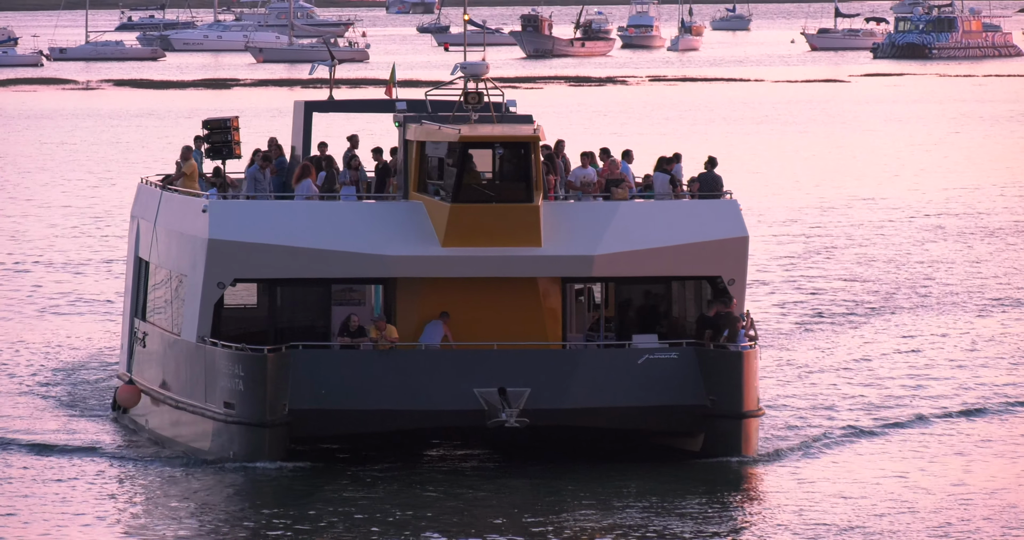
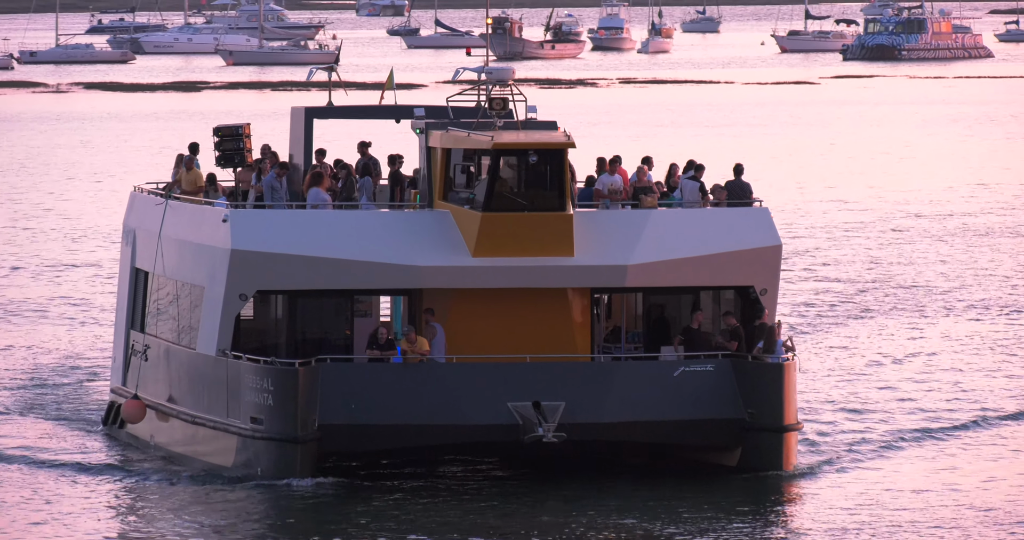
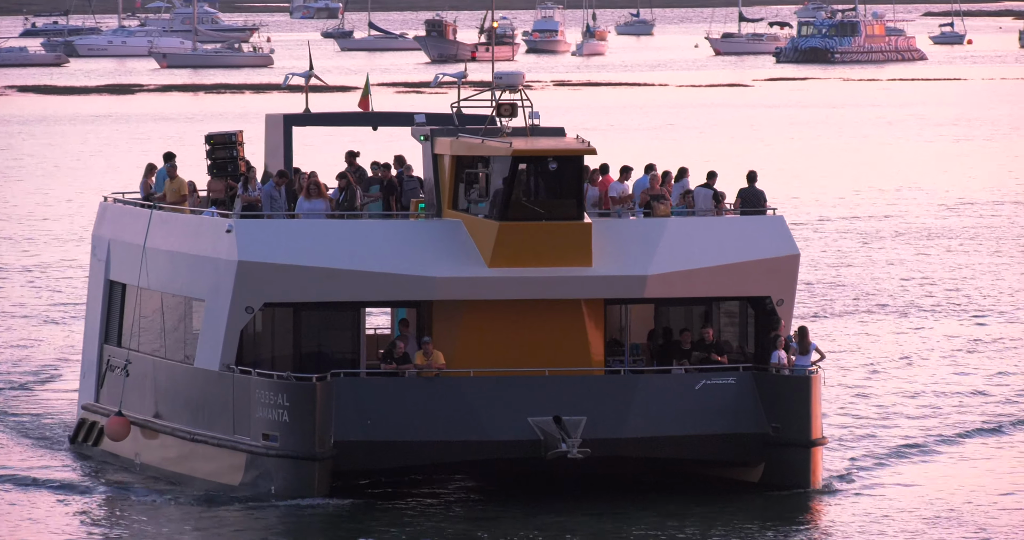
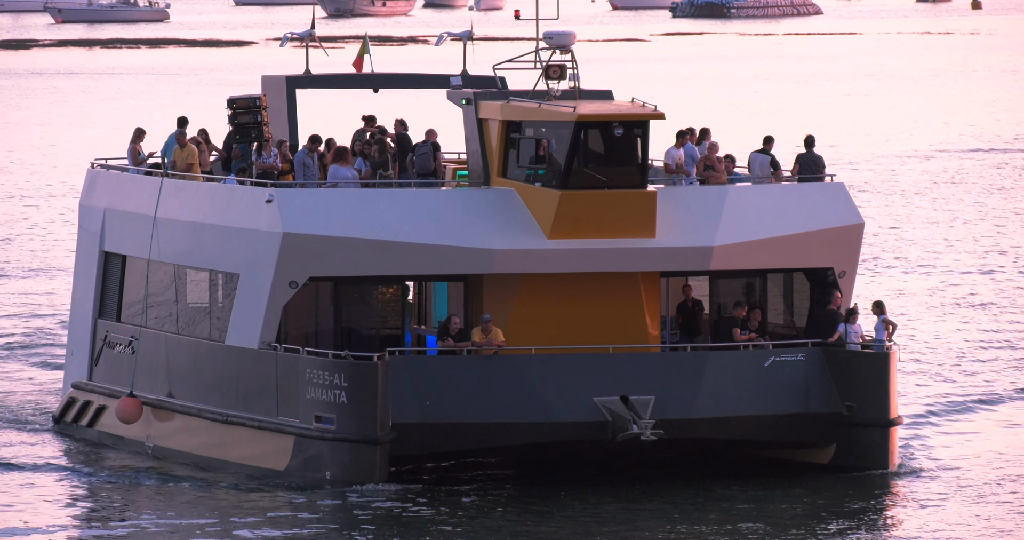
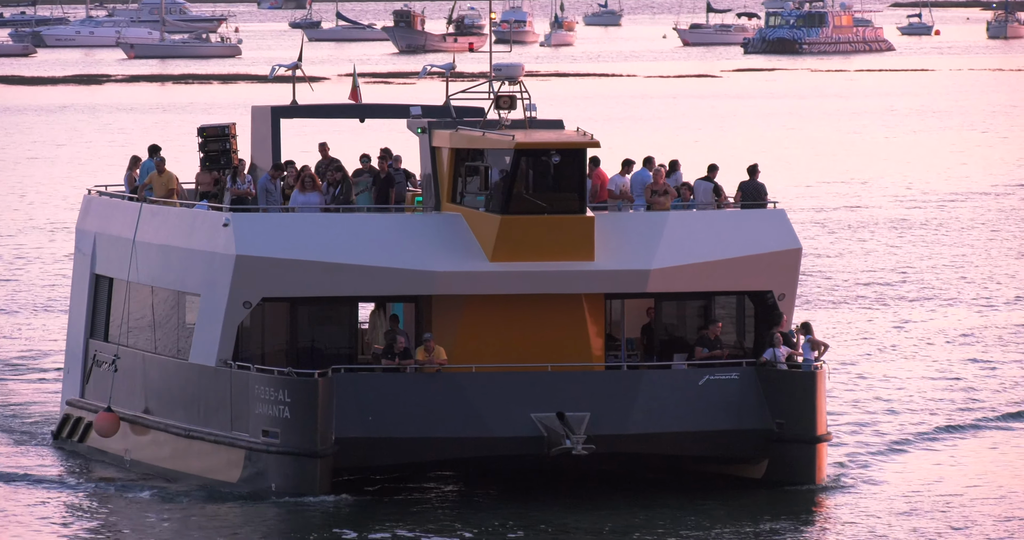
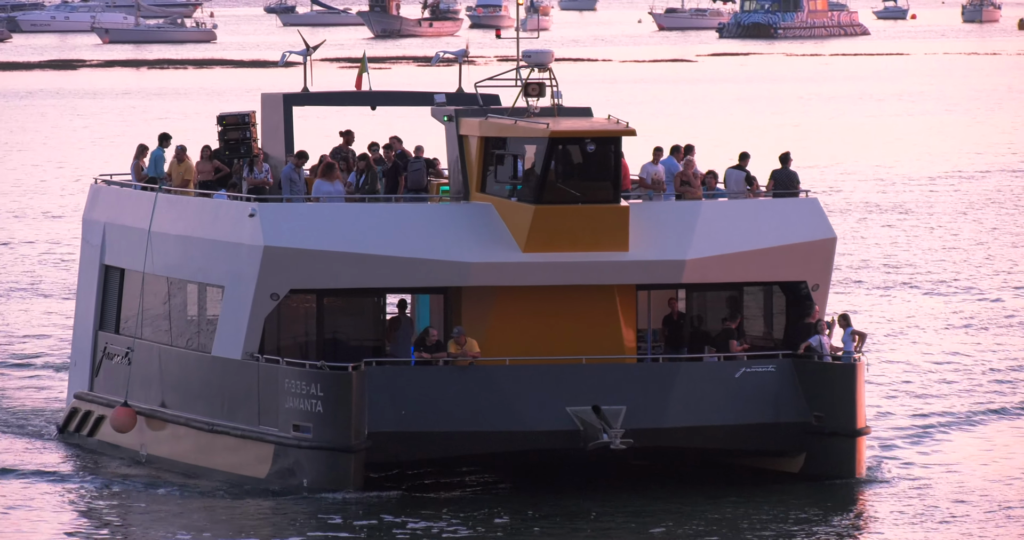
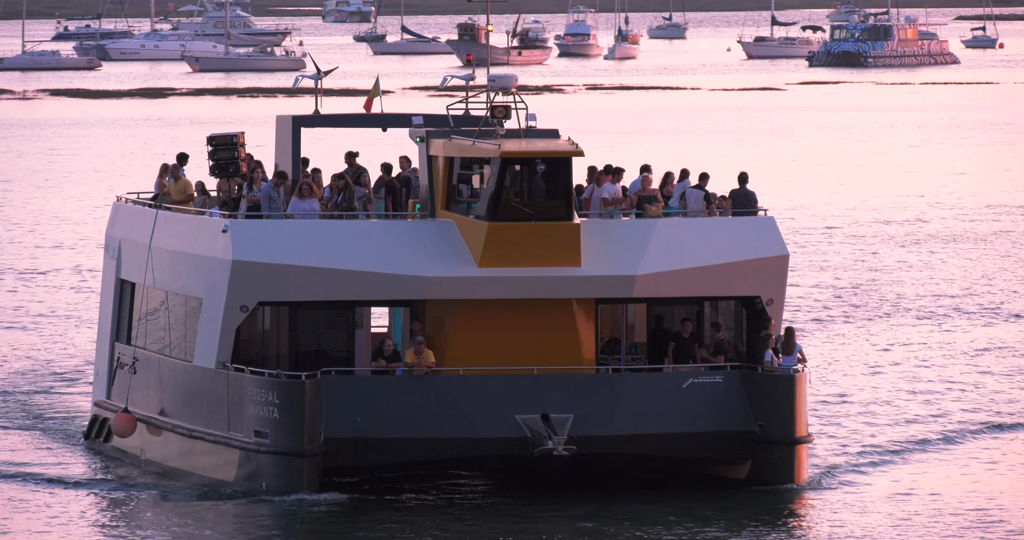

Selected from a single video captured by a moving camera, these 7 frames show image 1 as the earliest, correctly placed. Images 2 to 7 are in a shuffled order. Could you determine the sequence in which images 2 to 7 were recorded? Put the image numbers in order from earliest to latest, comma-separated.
2, 7, 3, 5, 6, 4
